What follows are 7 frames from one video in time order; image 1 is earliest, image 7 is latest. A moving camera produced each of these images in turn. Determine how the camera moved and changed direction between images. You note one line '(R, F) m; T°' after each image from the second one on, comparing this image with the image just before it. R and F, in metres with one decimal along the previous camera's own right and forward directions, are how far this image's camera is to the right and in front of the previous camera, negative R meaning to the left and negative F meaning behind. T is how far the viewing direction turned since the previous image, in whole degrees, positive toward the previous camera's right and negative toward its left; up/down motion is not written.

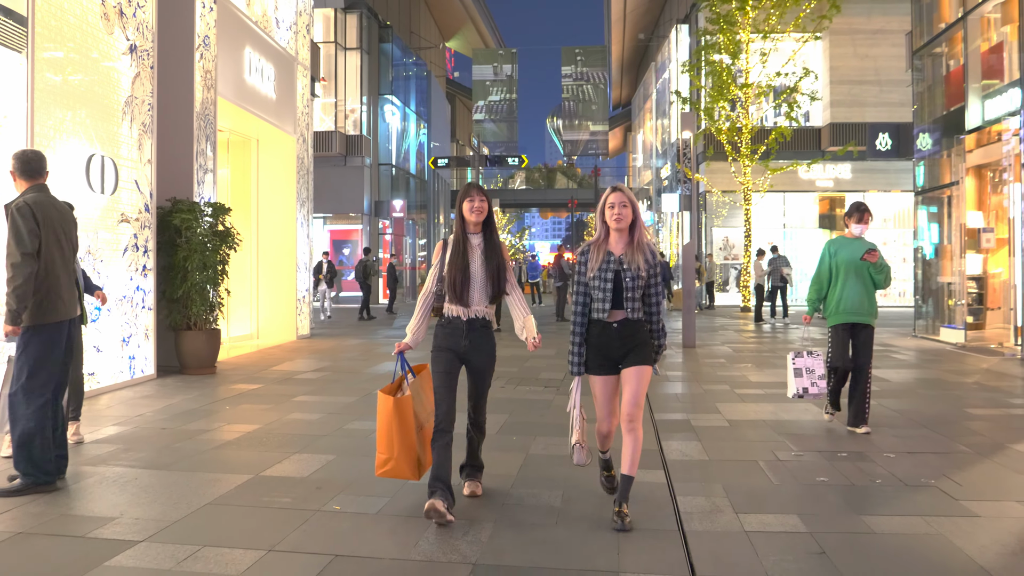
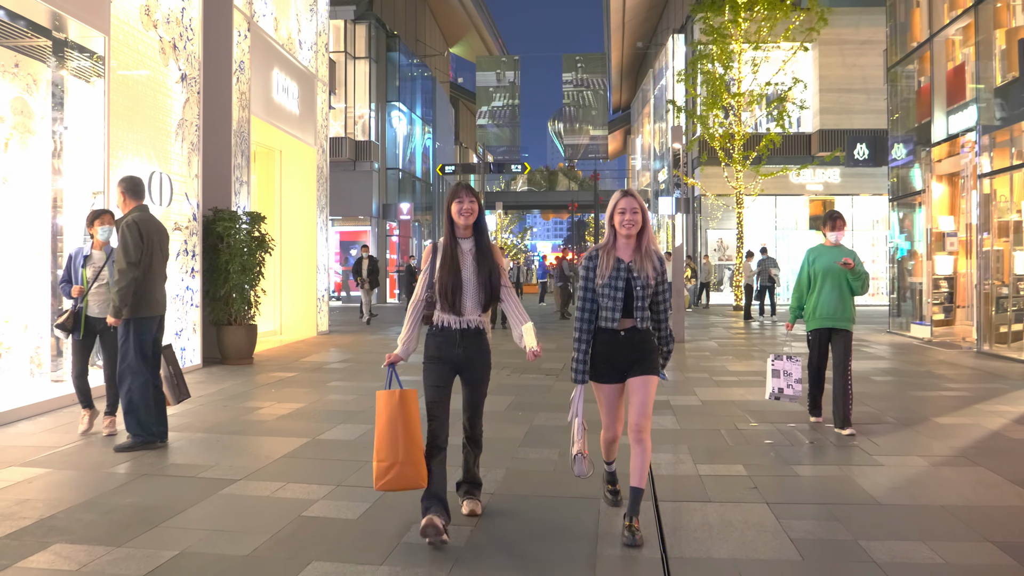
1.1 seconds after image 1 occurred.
(0.0, -1.1) m; 0°
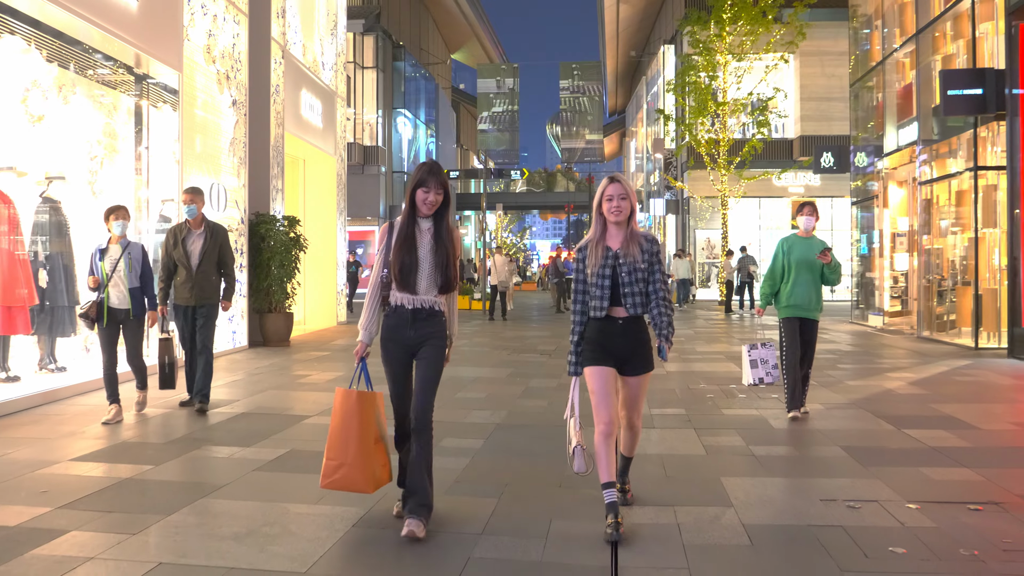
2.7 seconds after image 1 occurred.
(0.0, -1.7) m; 0°
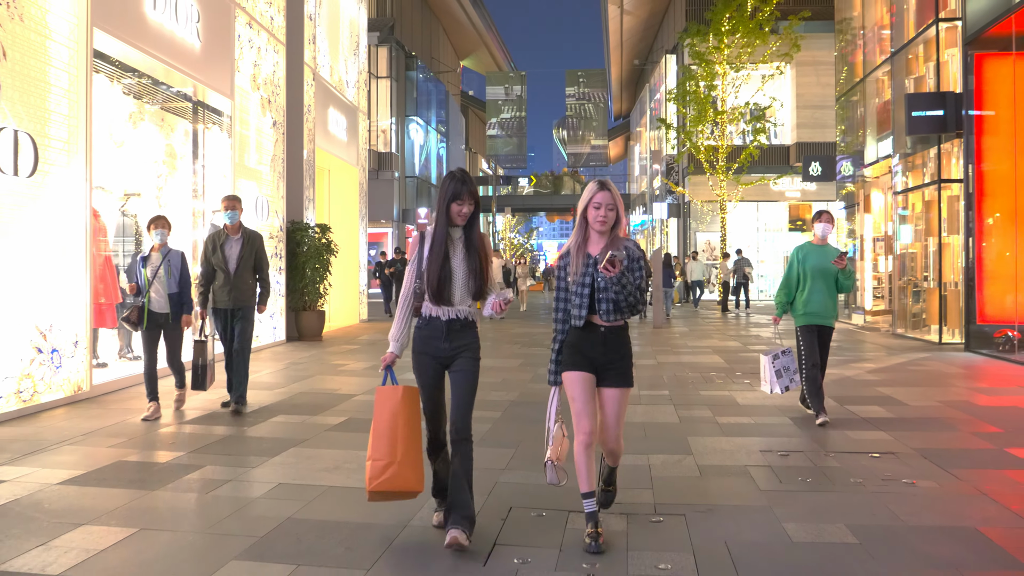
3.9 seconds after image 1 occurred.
(0.0, -1.3) m; 0°
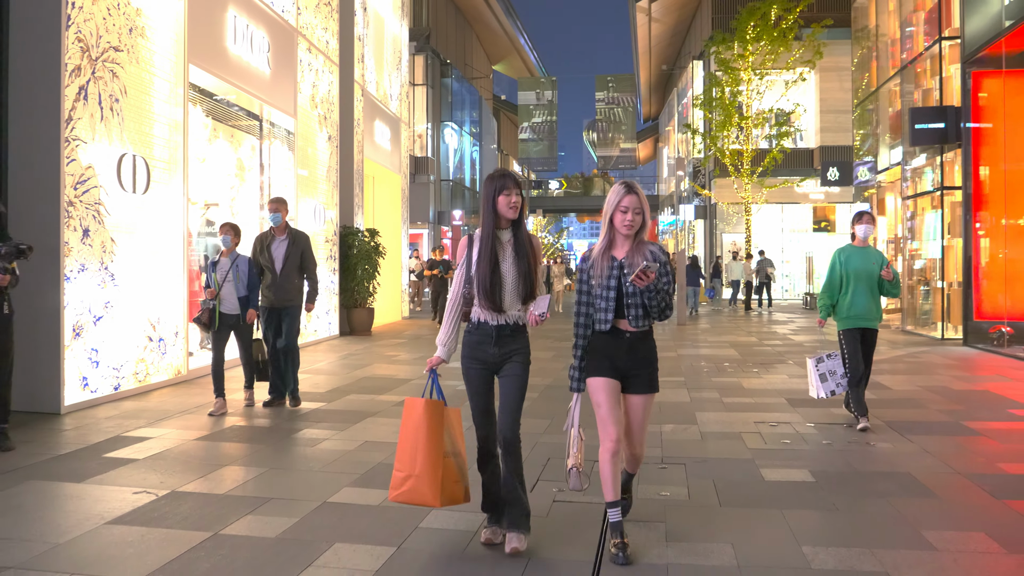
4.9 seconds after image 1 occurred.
(0.0, -1.2) m; -2°
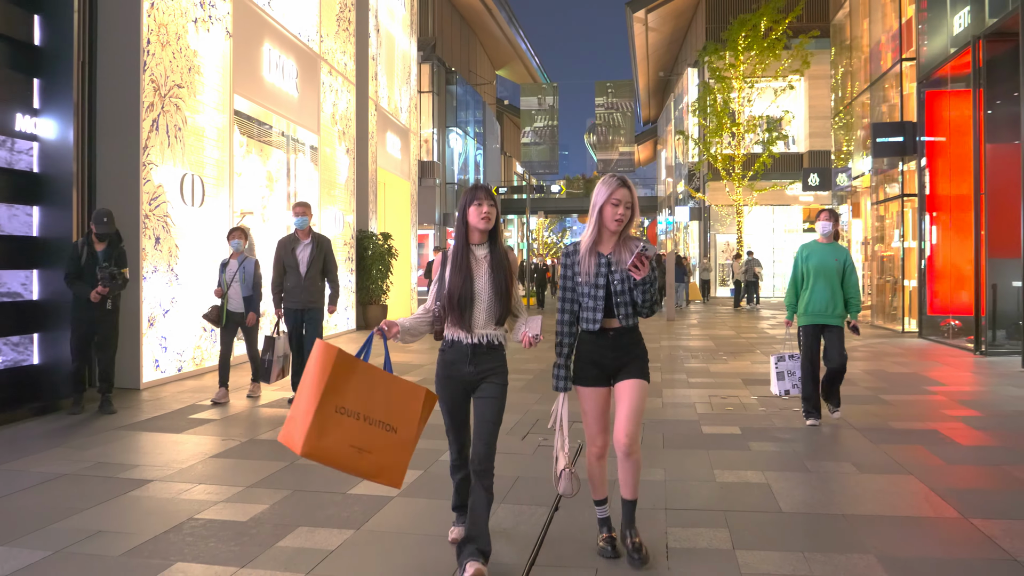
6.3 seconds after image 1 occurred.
(+0.1, -1.4) m; 0°
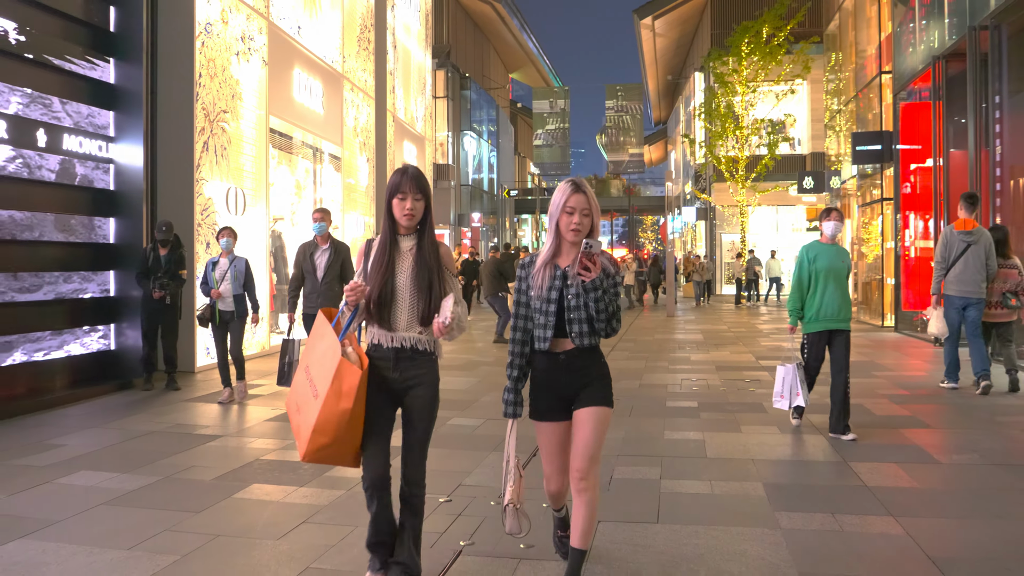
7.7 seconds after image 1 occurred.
(+0.2, -1.3) m; -1°
